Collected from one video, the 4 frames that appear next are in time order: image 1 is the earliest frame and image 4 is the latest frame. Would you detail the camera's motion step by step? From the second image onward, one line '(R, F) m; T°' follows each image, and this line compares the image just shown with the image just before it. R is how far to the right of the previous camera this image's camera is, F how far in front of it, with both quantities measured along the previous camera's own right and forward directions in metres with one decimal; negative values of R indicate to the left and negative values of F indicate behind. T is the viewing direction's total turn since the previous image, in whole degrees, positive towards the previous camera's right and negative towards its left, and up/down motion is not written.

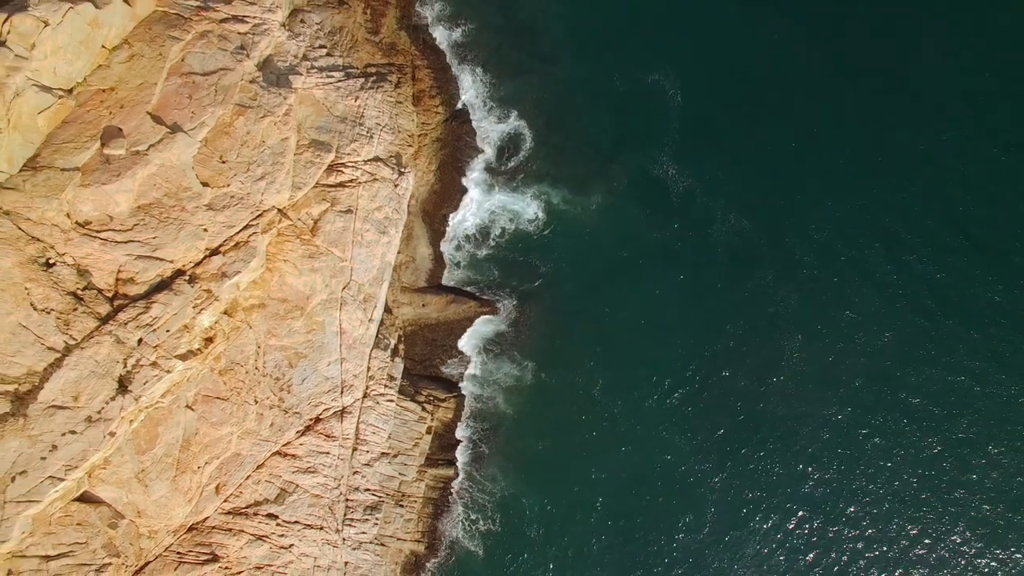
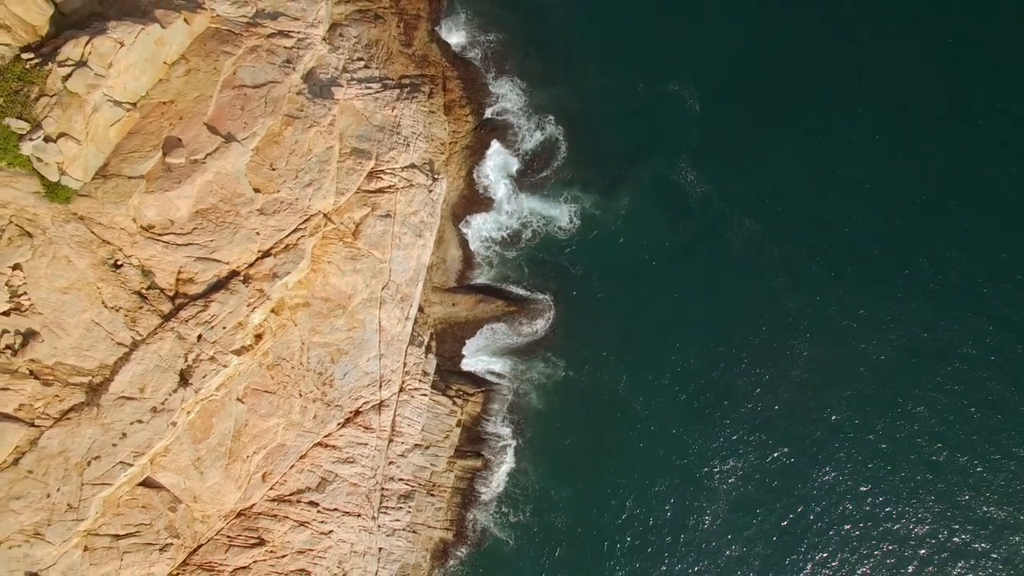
(-1.5, -2.1) m; 0°
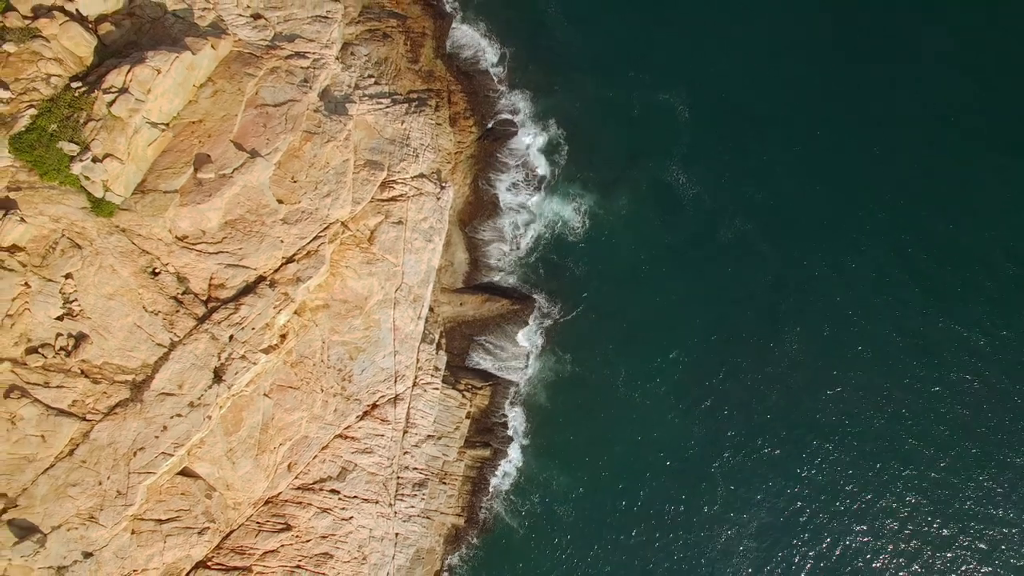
(-0.3, -2.7) m; 0°
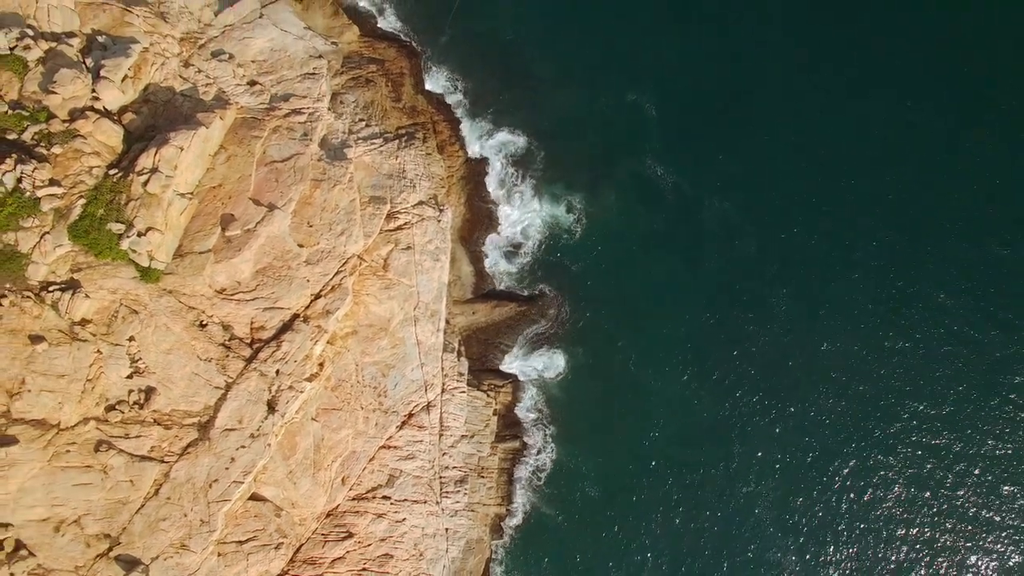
(-0.2, -4.1) m; 0°
